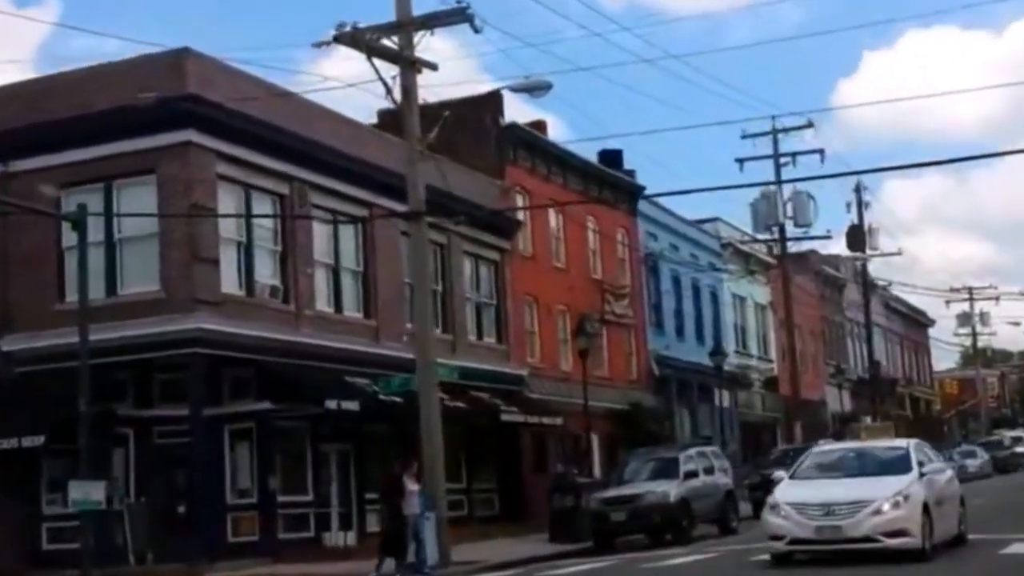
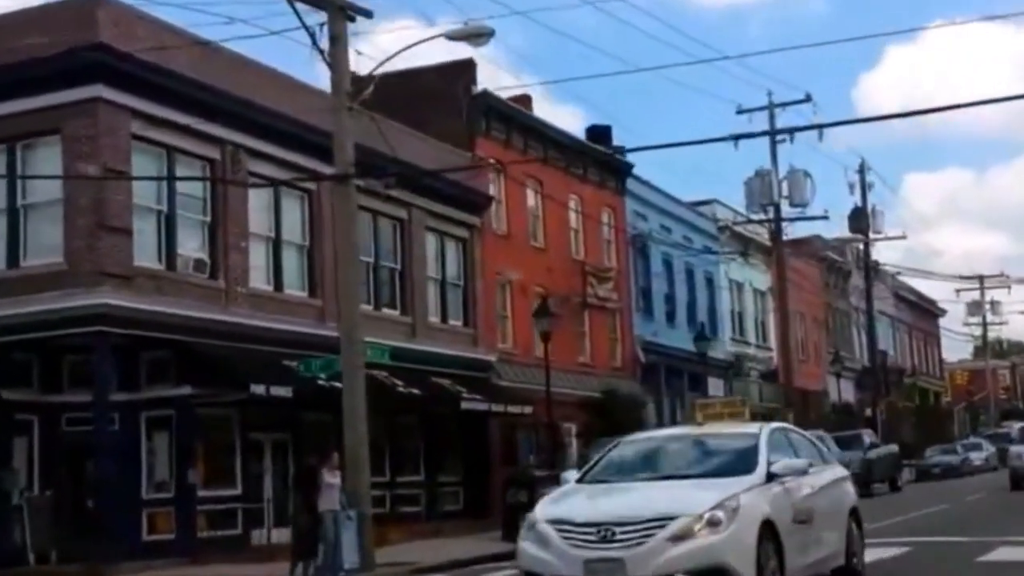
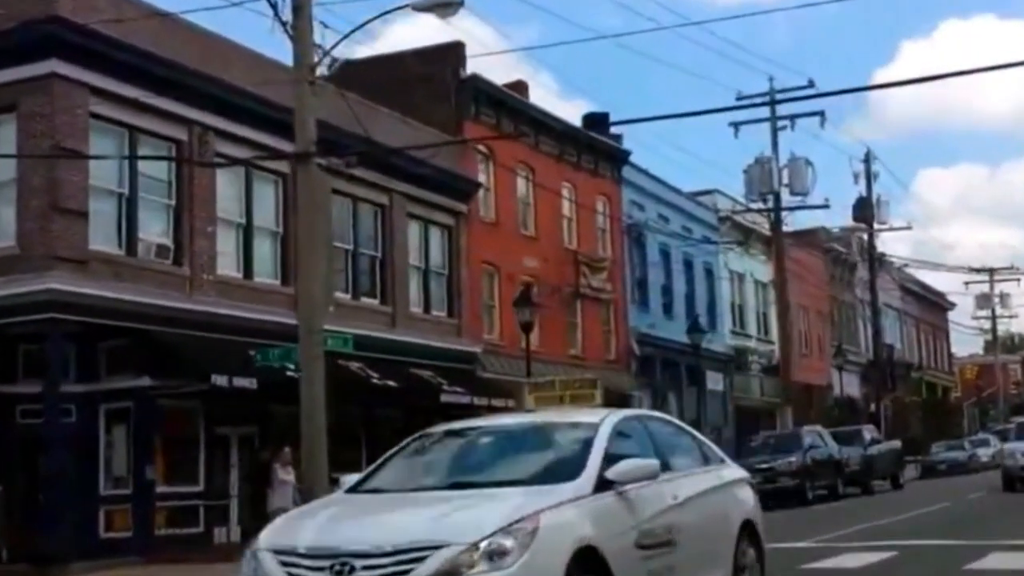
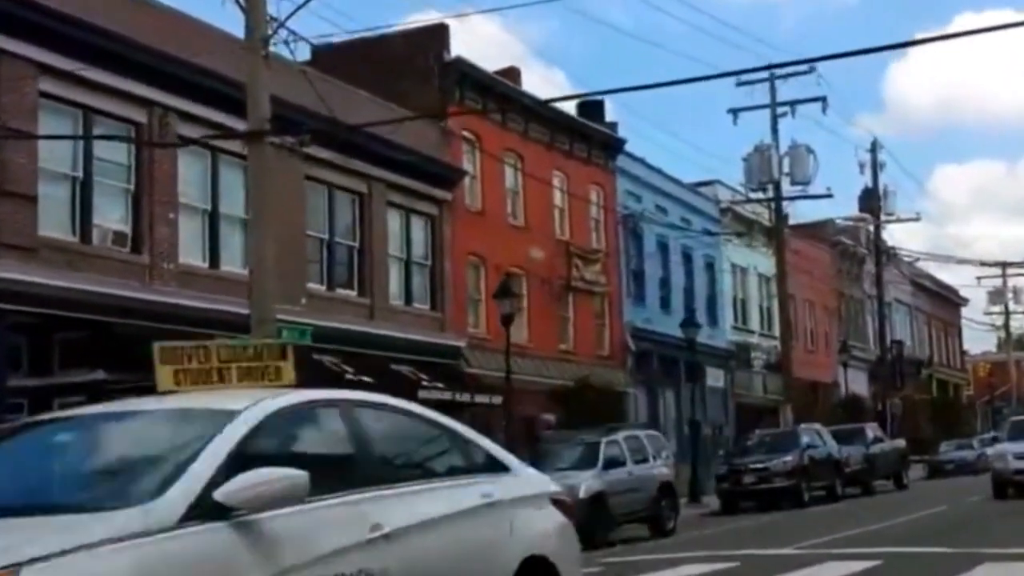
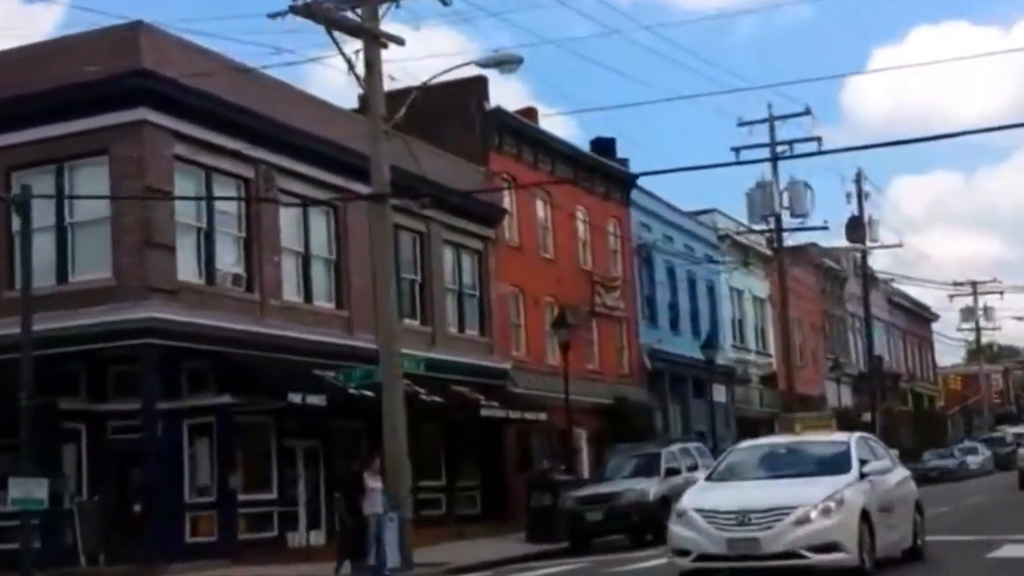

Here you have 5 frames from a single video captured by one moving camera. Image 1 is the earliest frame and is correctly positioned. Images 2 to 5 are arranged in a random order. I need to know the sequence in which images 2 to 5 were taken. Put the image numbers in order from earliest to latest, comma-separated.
5, 2, 3, 4
